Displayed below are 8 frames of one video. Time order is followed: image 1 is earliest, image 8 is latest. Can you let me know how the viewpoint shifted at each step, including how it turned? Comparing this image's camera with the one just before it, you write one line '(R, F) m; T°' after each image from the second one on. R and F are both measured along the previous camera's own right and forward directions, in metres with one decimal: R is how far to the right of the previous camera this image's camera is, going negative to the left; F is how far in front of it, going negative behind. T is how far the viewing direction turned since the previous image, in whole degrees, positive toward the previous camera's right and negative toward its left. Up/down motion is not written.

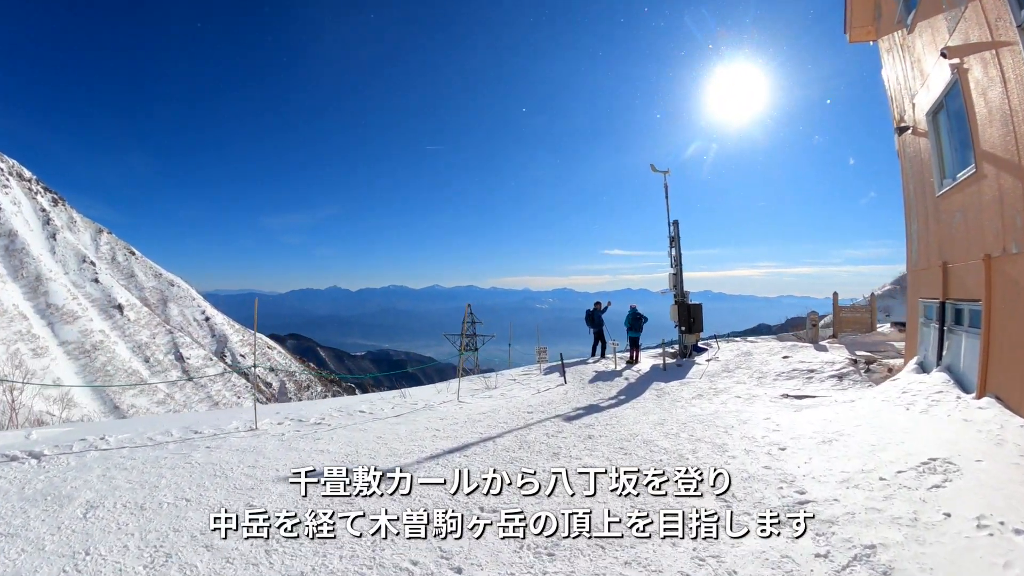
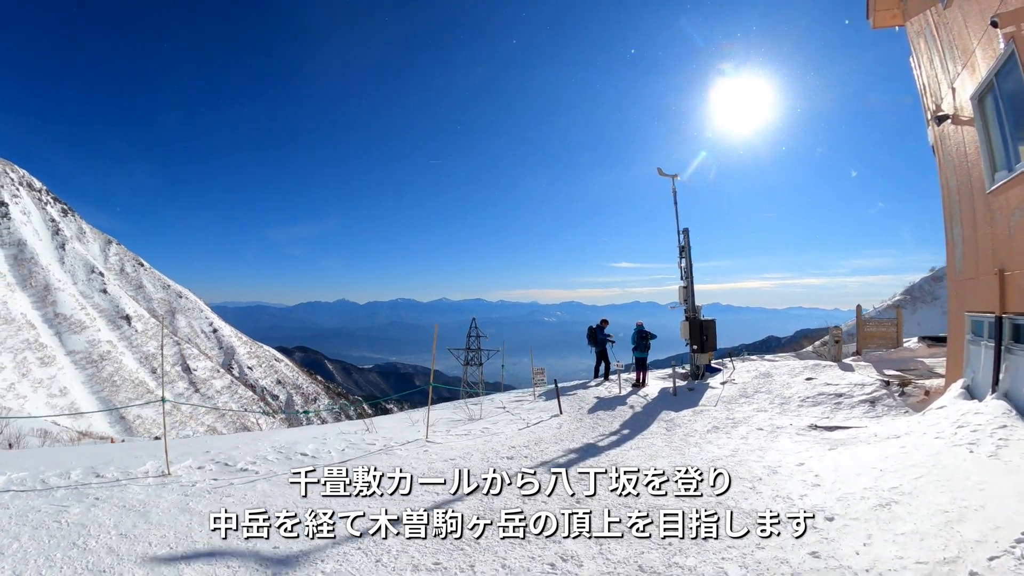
(+0.4, +1.1) m; -1°
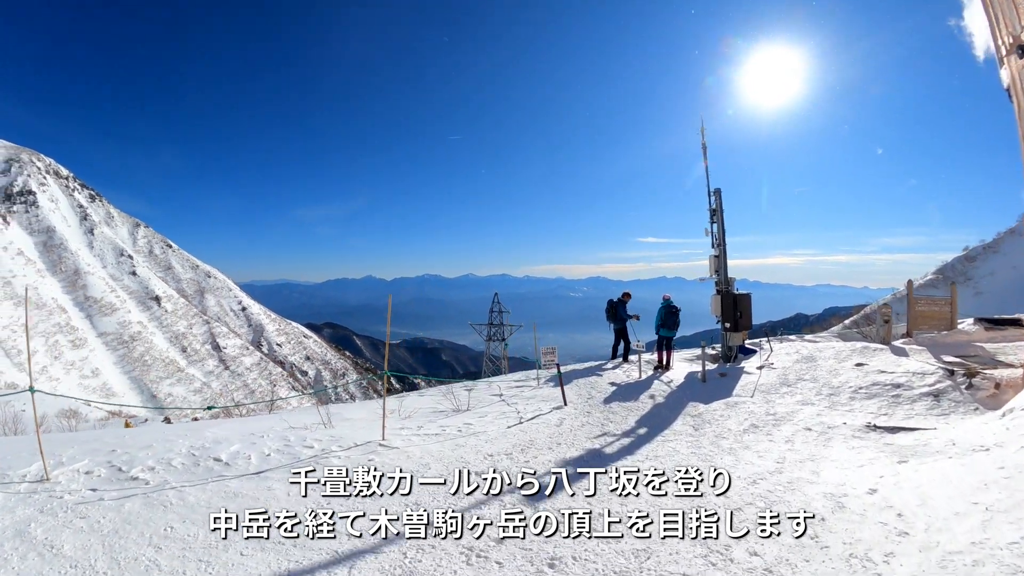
(+0.4, +1.3) m; -3°
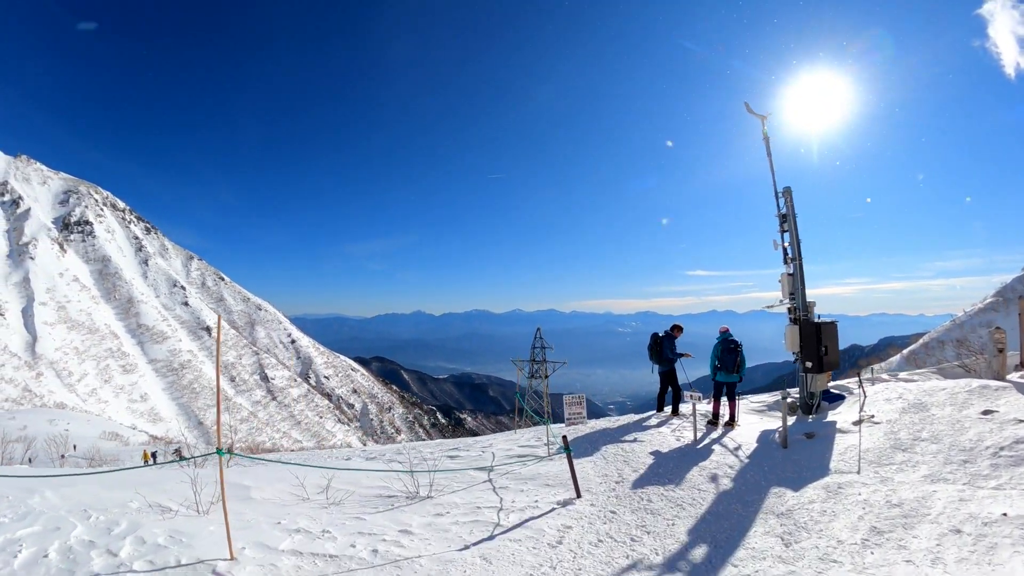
(+0.6, +1.9) m; -6°
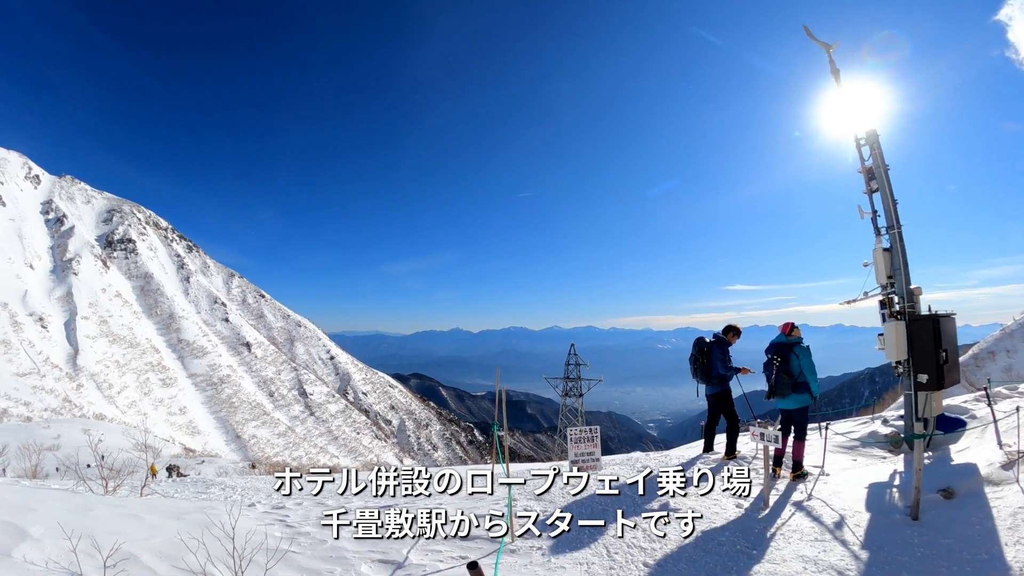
(+0.5, +1.7) m; -5°
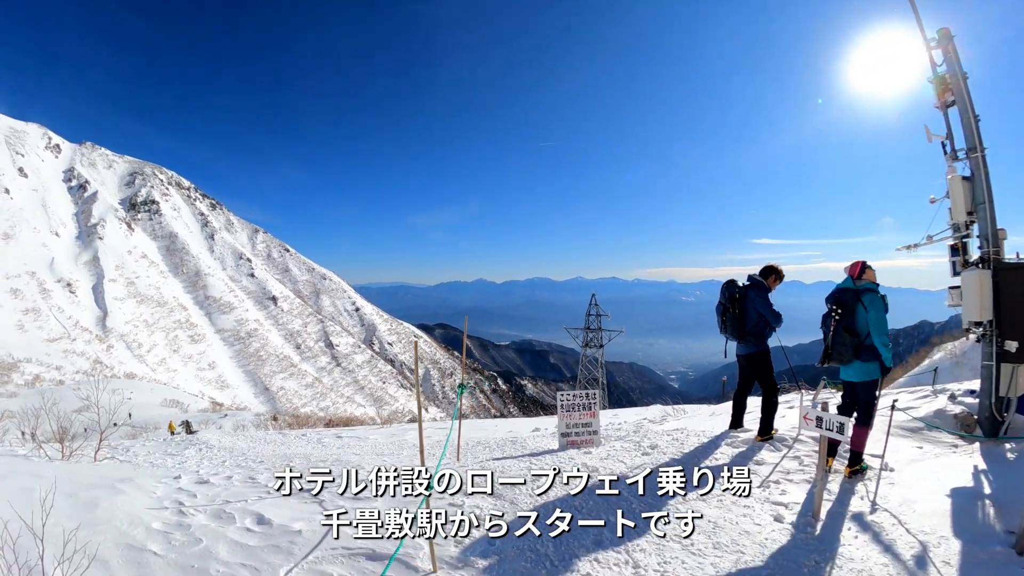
(+0.3, +1.1) m; -3°
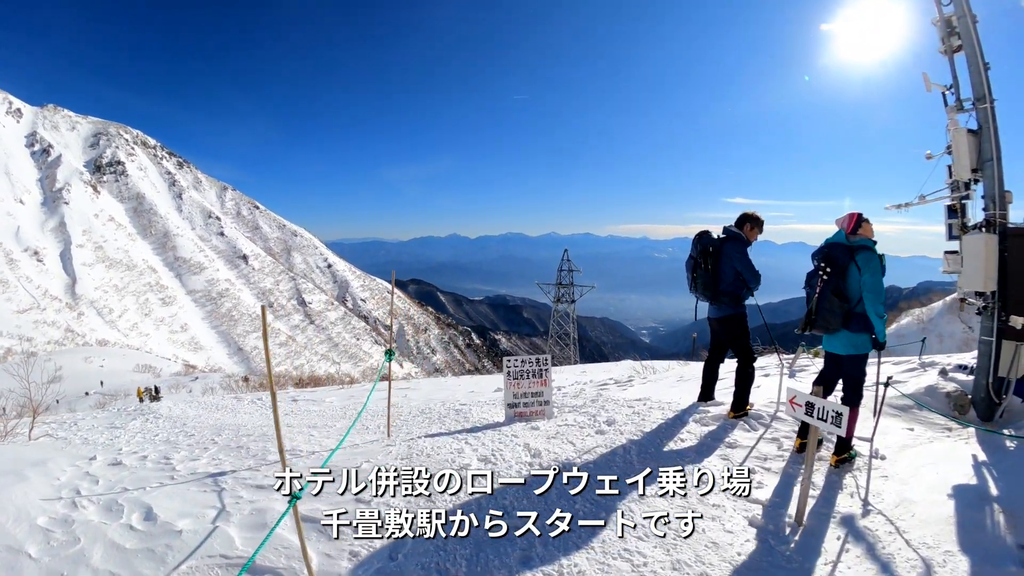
(+0.3, +0.9) m; +3°
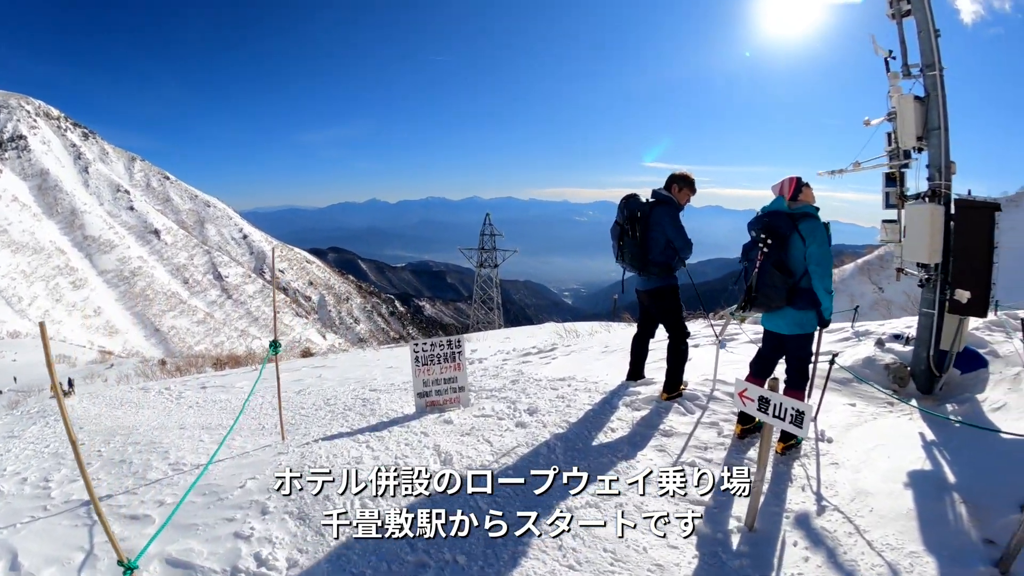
(+0.2, +1.0) m; +9°
